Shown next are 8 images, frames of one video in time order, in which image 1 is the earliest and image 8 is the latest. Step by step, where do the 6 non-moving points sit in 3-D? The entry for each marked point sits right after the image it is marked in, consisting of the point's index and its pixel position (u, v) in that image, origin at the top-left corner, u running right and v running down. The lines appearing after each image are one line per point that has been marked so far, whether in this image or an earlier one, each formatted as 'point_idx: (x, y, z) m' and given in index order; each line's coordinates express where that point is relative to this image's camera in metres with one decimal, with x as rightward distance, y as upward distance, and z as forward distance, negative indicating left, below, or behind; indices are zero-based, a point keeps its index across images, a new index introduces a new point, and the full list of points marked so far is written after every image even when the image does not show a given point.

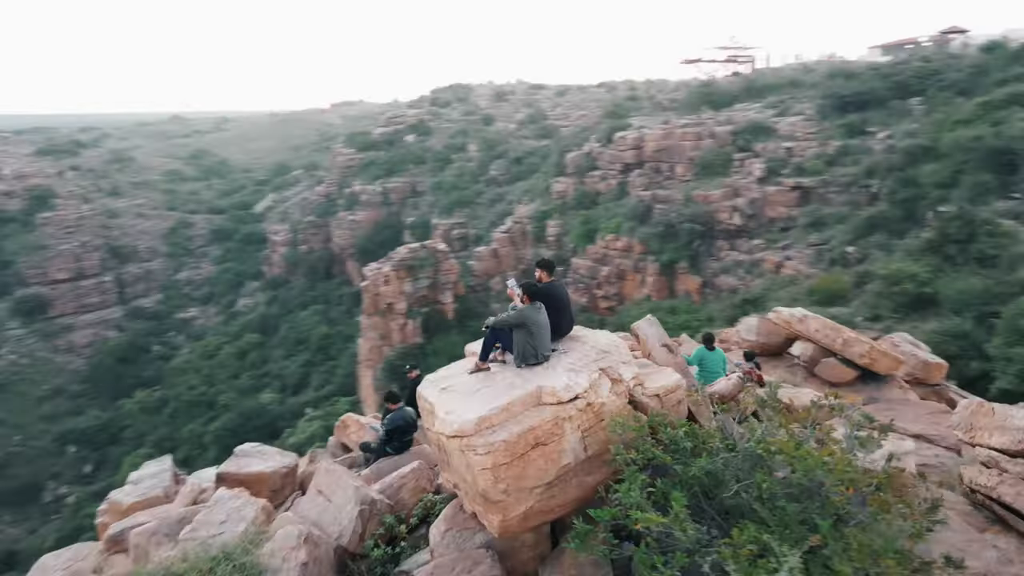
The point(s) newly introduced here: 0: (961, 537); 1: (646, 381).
0: (+2.4, -1.4, +4.0) m
1: (+0.8, -0.6, +4.6) m
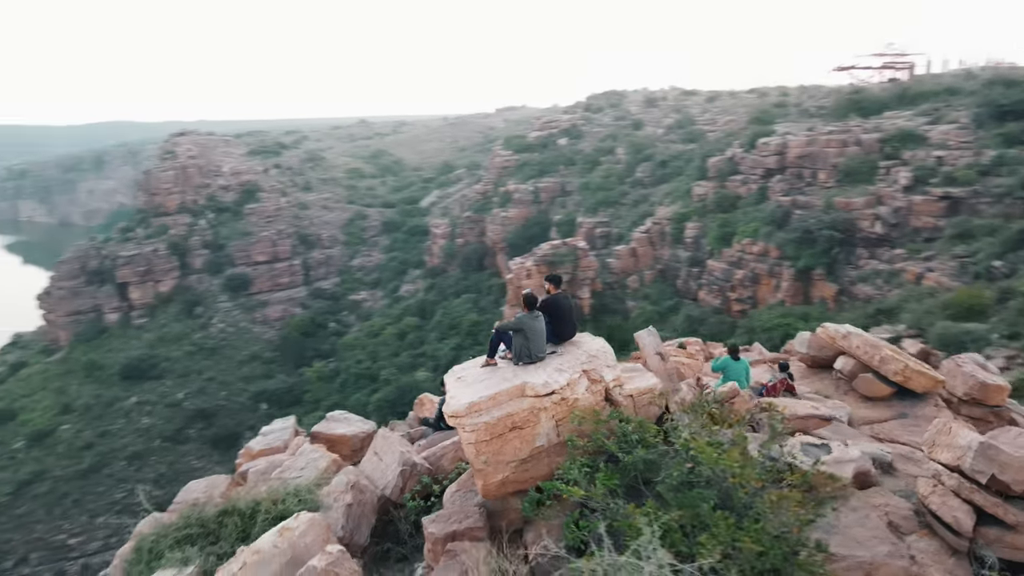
0: (+2.2, -1.5, +4.7) m
1: (+0.8, -0.7, +5.6) m
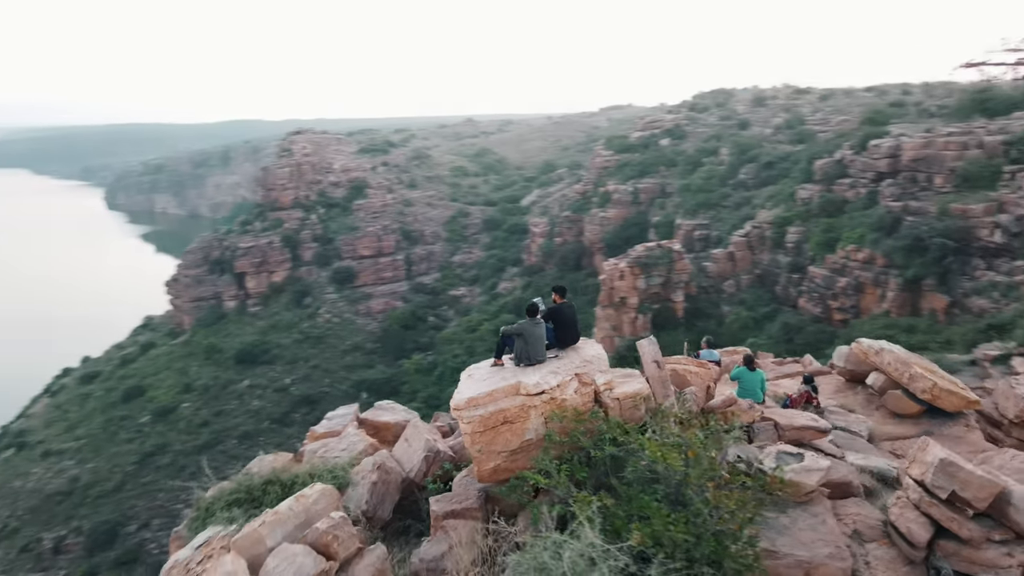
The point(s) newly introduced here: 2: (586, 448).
0: (+2.0, -1.7, +5.0) m
1: (+0.8, -0.8, +6.1) m
2: (+0.5, -1.1, +5.4) m
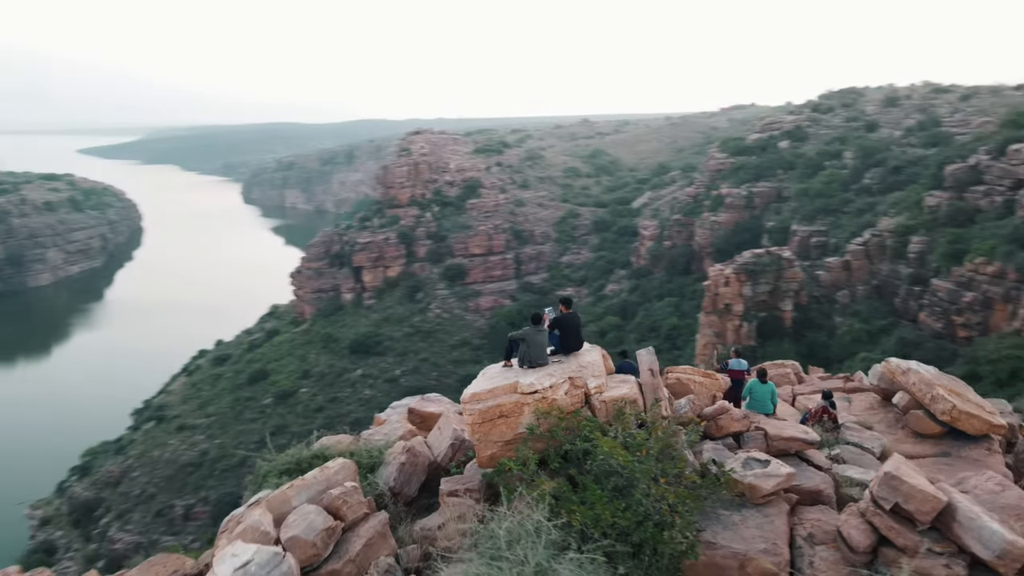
0: (+1.8, -1.8, +5.6) m
1: (+0.8, -0.9, +6.8) m
2: (+0.4, -1.2, +6.1) m
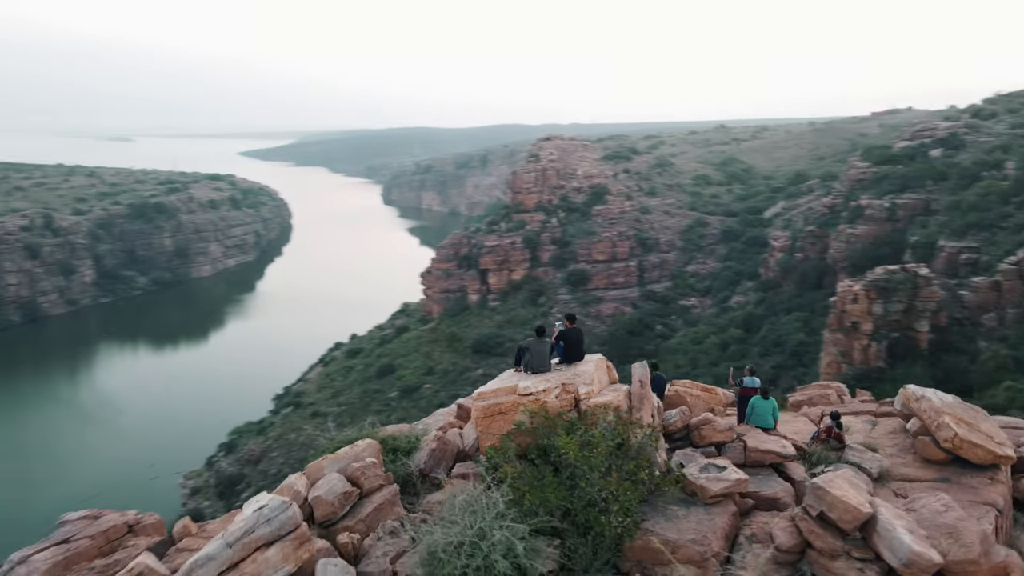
0: (+1.6, -2.1, +6.4) m
1: (+0.8, -1.1, +7.8) m
2: (+0.3, -1.4, +7.2) m
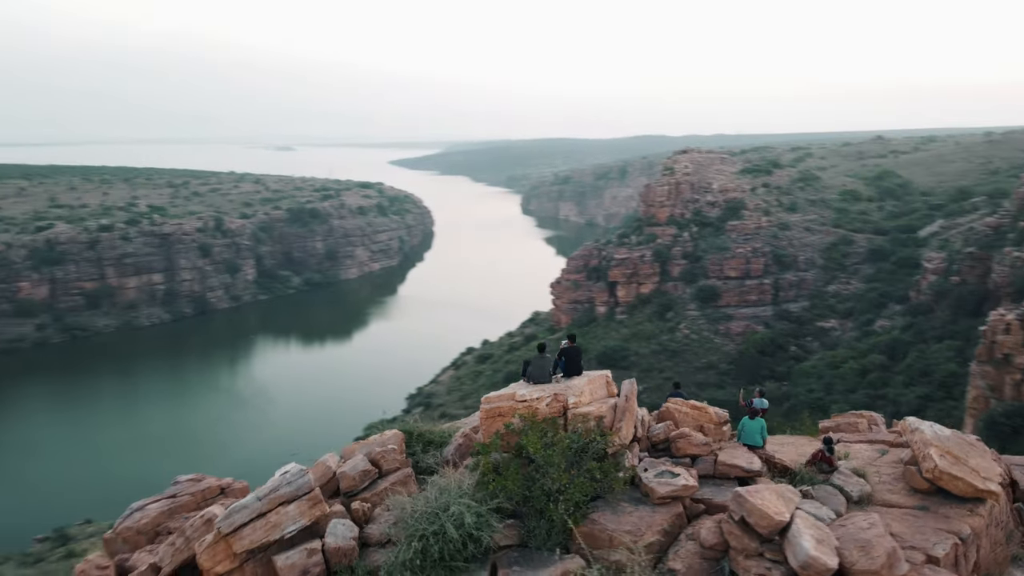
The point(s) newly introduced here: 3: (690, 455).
0: (+1.3, -2.4, +7.5) m
1: (+0.8, -1.4, +9.0) m
2: (+0.2, -1.7, +8.6) m
3: (+2.2, -2.0, +9.0) m
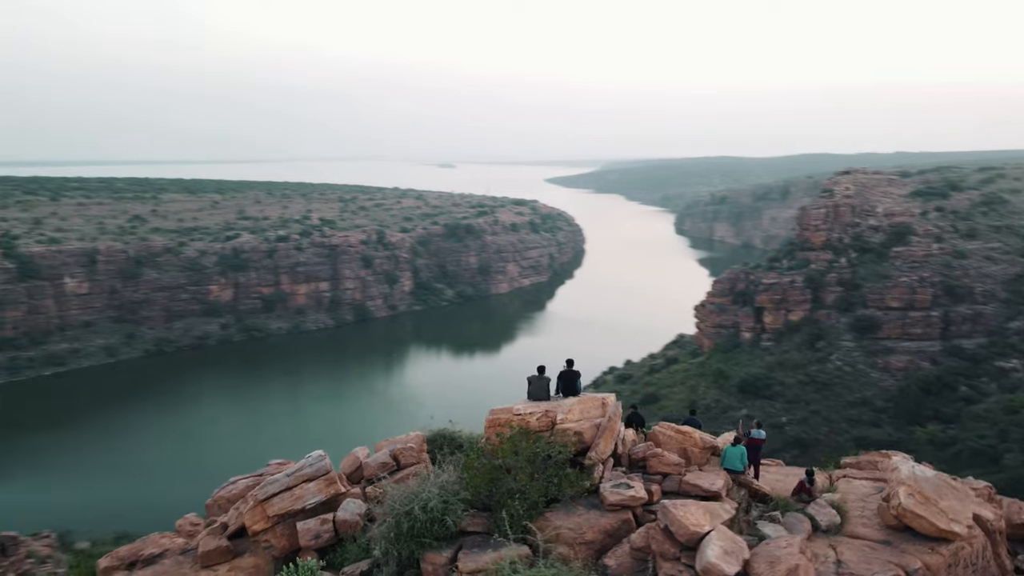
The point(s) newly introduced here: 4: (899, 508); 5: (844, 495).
0: (+0.8, -2.8, +8.8) m
1: (+0.7, -1.9, +10.4) m
2: (0.0, -2.1, +10.1) m
3: (+2.0, -2.5, +10.1) m
4: (+5.0, -2.9, +9.6) m
5: (+4.9, -3.1, +11.0) m
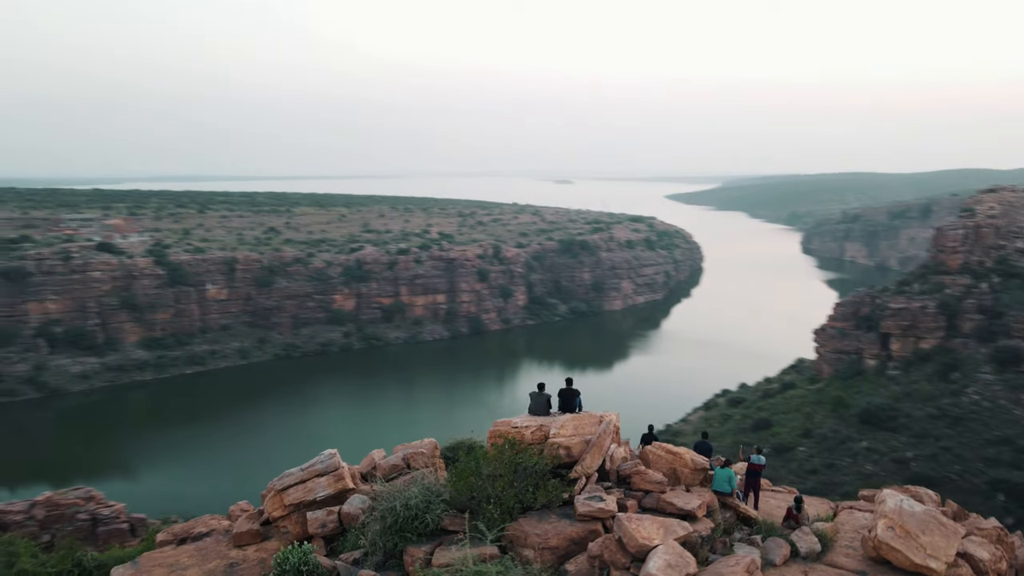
0: (+0.5, -3.1, +9.5) m
1: (+0.7, -2.2, +11.1) m
2: (-0.1, -2.4, +10.9) m
3: (+1.9, -2.9, +10.6) m
4: (+4.7, -3.3, +9.6) m
5: (+4.9, -3.5, +11.0) m
